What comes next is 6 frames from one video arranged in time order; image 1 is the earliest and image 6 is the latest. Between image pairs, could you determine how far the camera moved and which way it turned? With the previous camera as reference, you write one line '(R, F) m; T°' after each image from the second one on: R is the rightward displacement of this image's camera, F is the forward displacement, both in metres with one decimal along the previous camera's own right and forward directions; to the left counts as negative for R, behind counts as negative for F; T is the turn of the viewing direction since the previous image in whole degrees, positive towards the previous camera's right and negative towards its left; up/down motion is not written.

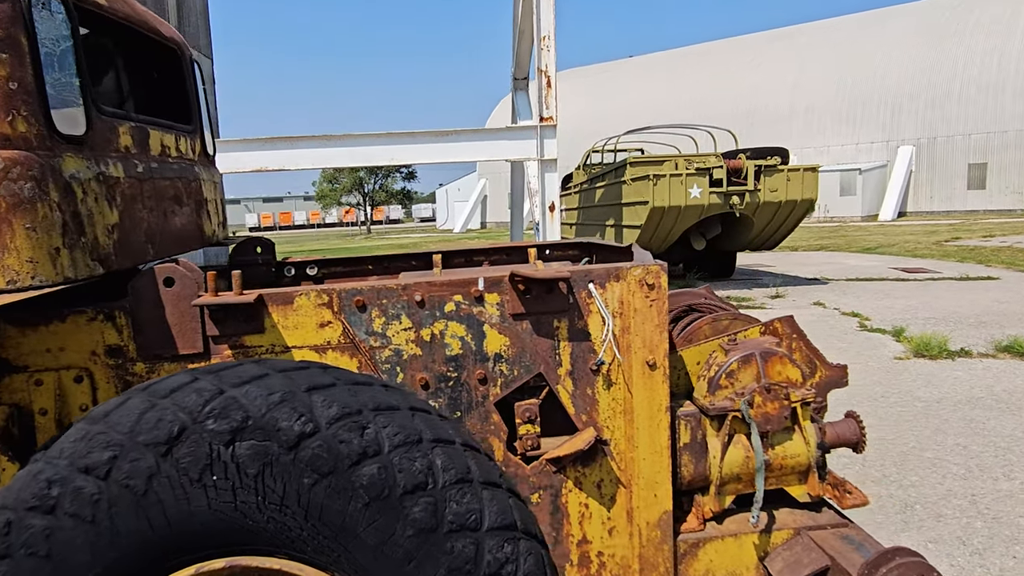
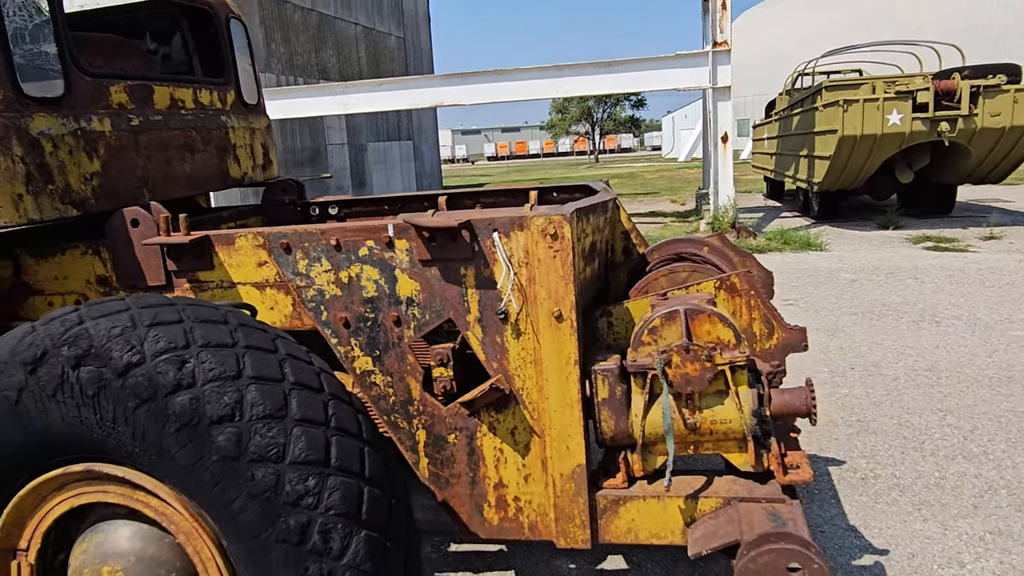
(+0.9, +0.1) m; -17°
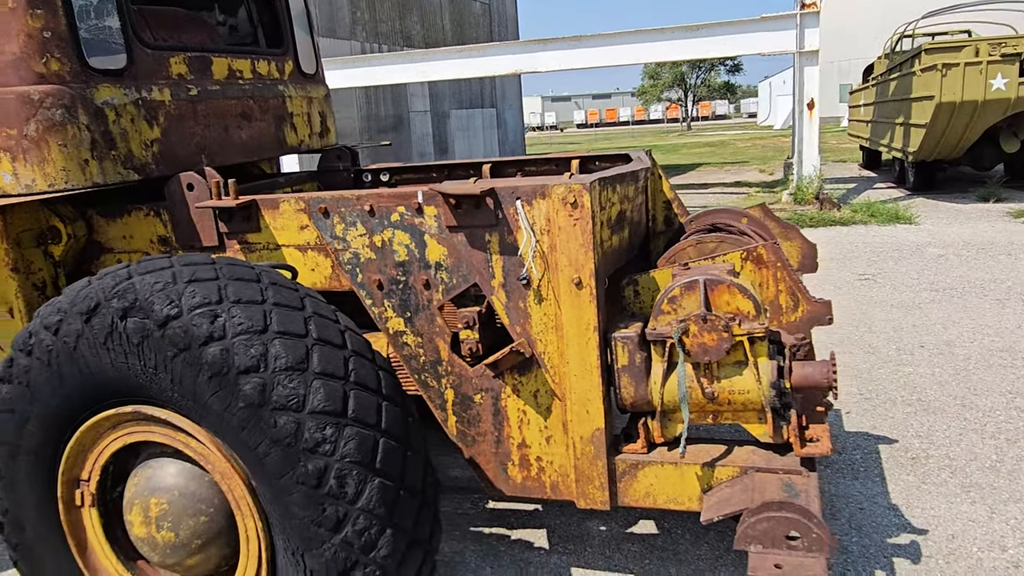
(+0.2, -0.1) m; -6°
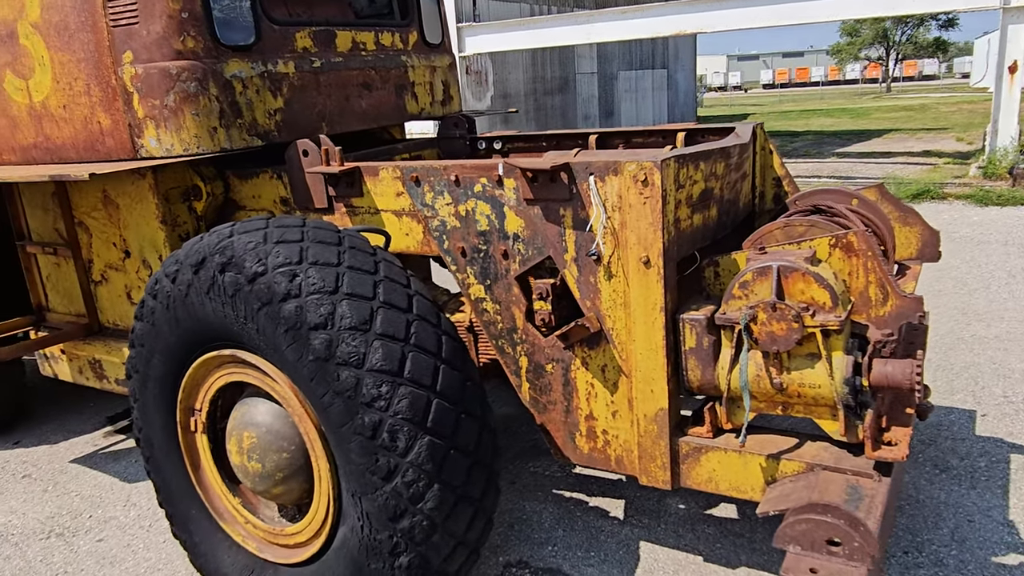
(+0.3, 0.0) m; -12°
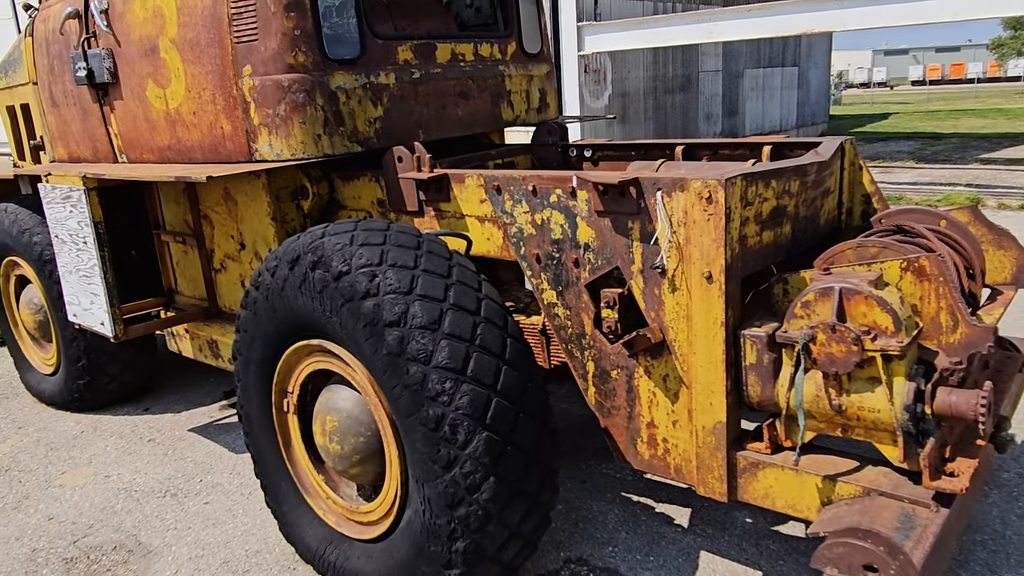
(+0.2, -0.1) m; -9°
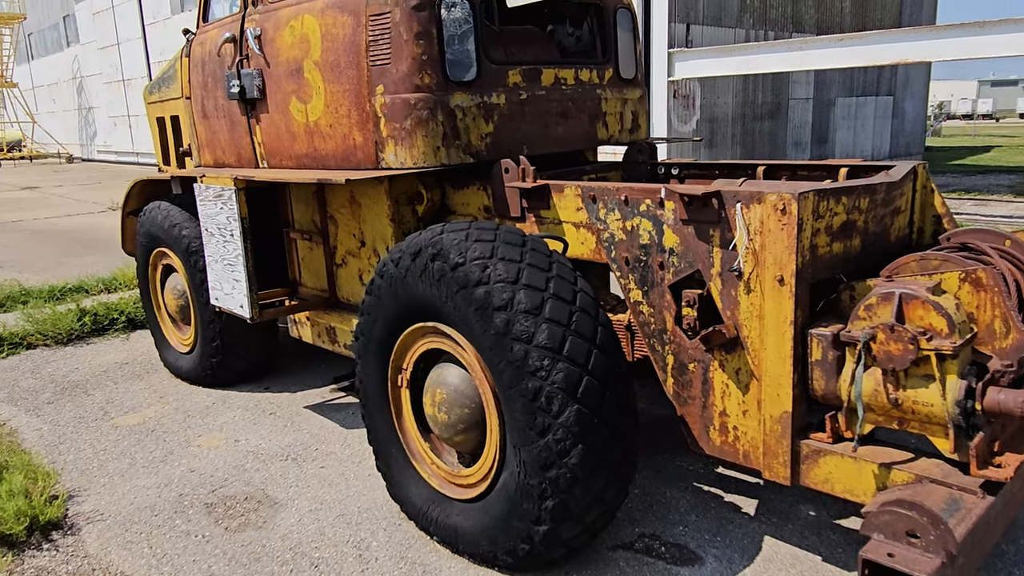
(0.0, -0.4) m; -6°
